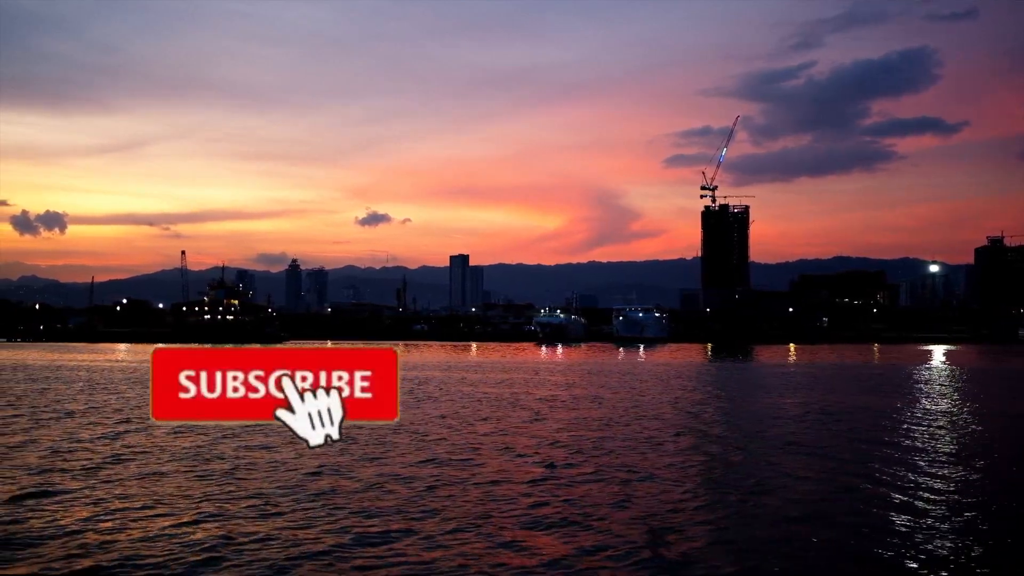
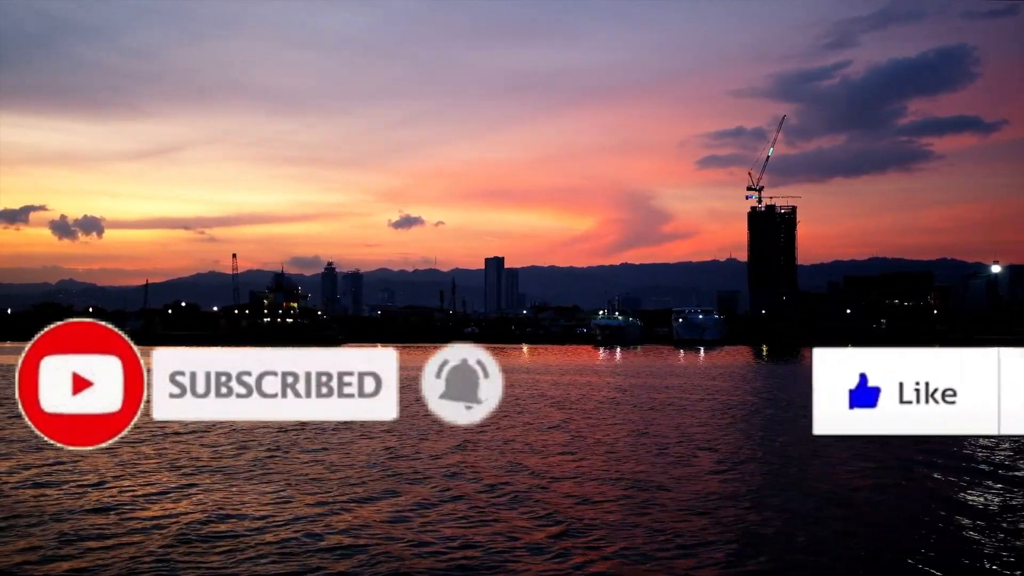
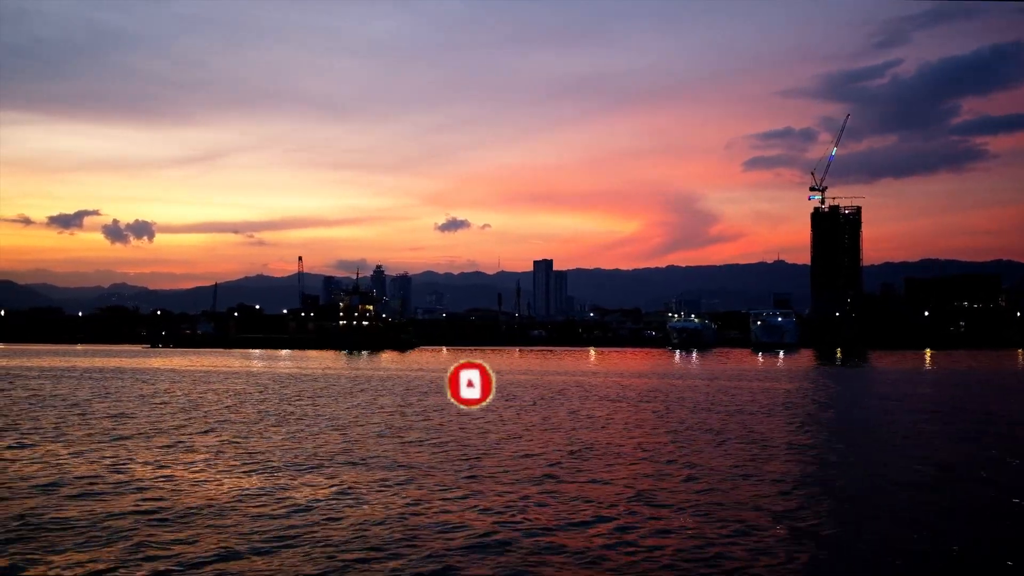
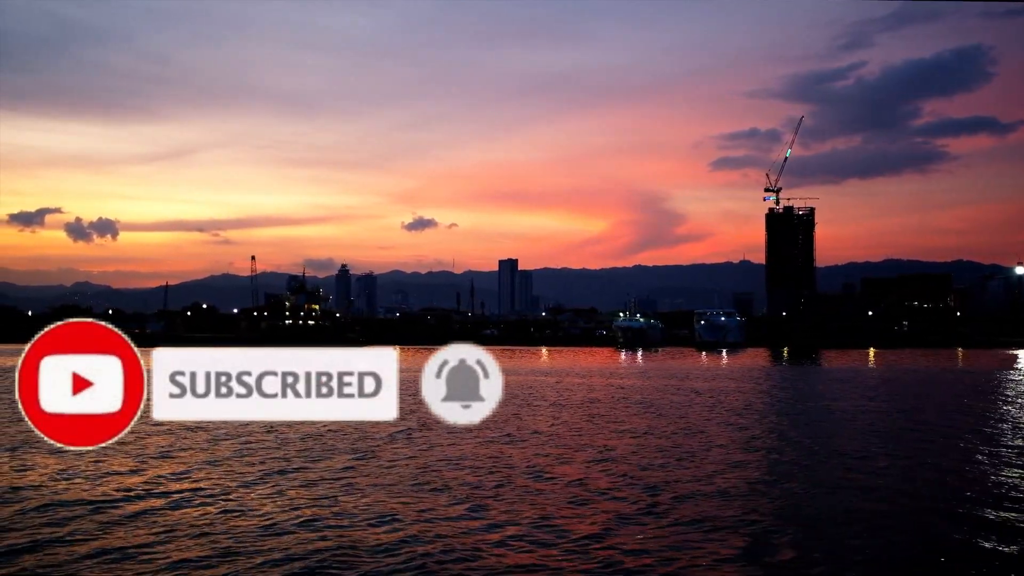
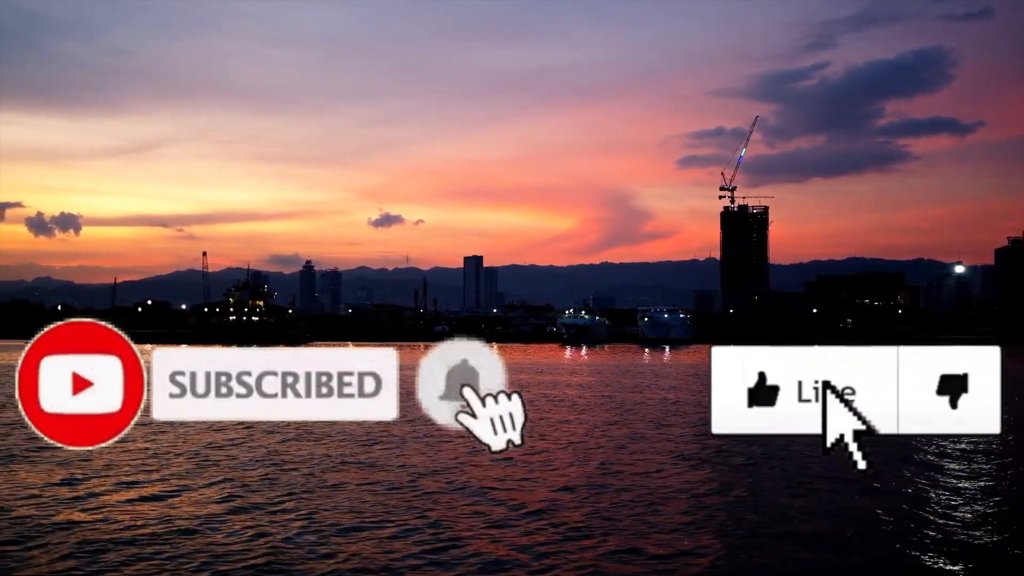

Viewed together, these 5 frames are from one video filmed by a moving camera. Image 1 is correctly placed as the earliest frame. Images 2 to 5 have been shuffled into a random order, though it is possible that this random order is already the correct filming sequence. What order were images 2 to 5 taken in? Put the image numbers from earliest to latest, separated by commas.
5, 2, 4, 3
